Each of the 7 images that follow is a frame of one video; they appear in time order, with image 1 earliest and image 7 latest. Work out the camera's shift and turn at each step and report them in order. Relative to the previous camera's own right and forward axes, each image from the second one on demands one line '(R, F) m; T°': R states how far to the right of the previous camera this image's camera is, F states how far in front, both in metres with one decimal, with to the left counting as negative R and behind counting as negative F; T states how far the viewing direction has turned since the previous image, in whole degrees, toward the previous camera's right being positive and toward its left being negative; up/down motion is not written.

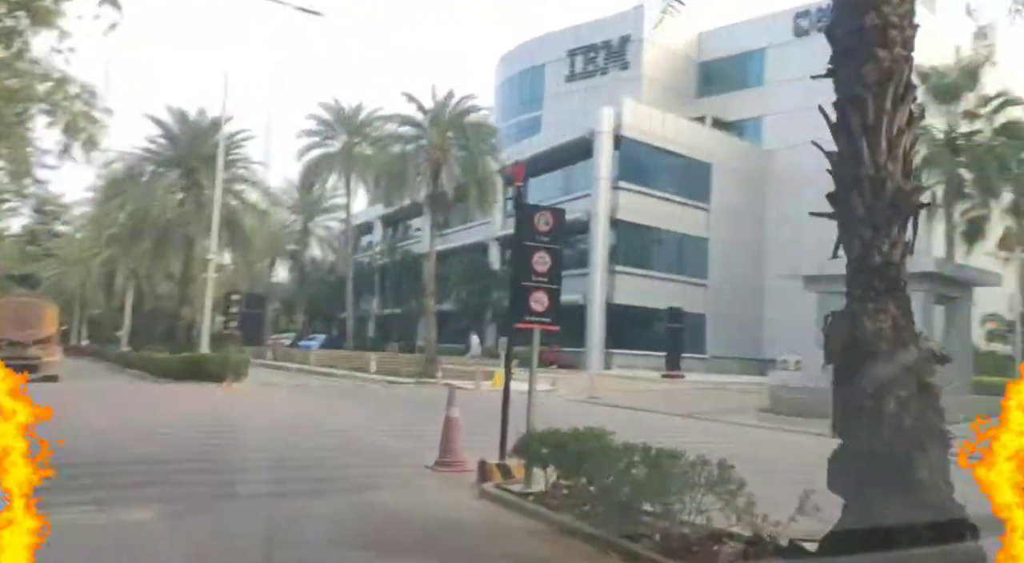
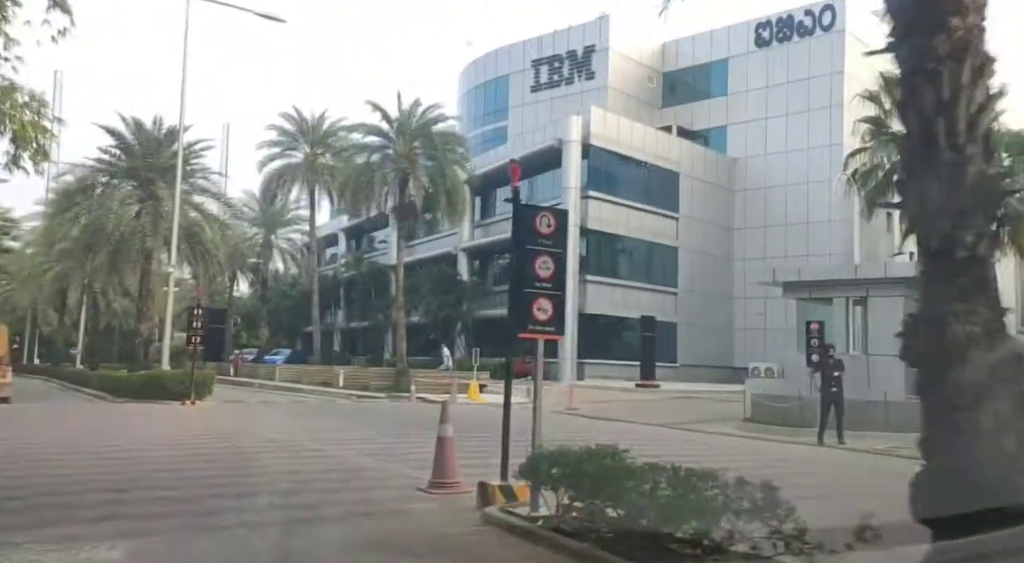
(-0.3, +0.4) m; +3°
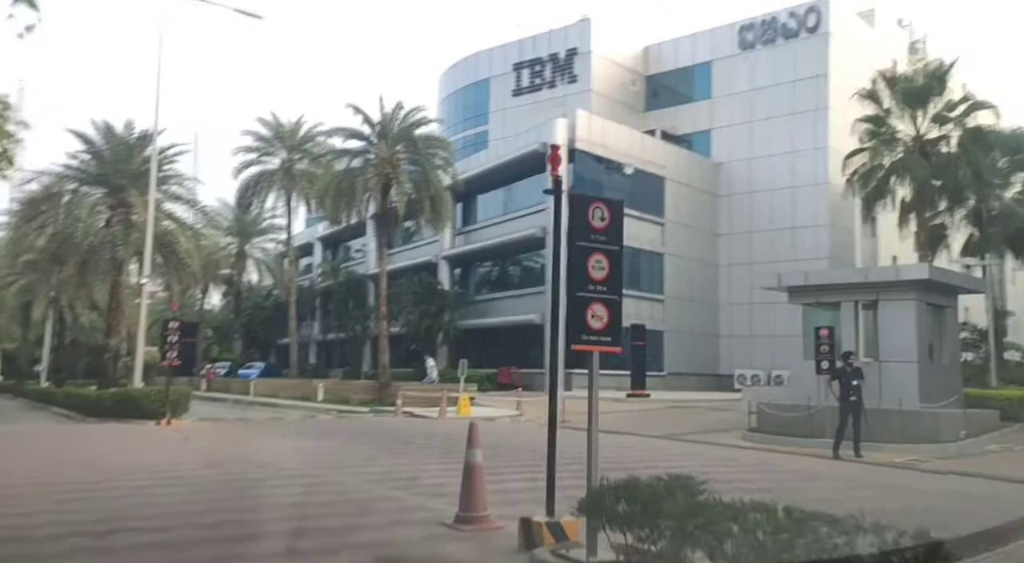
(-0.4, +0.7) m; +2°
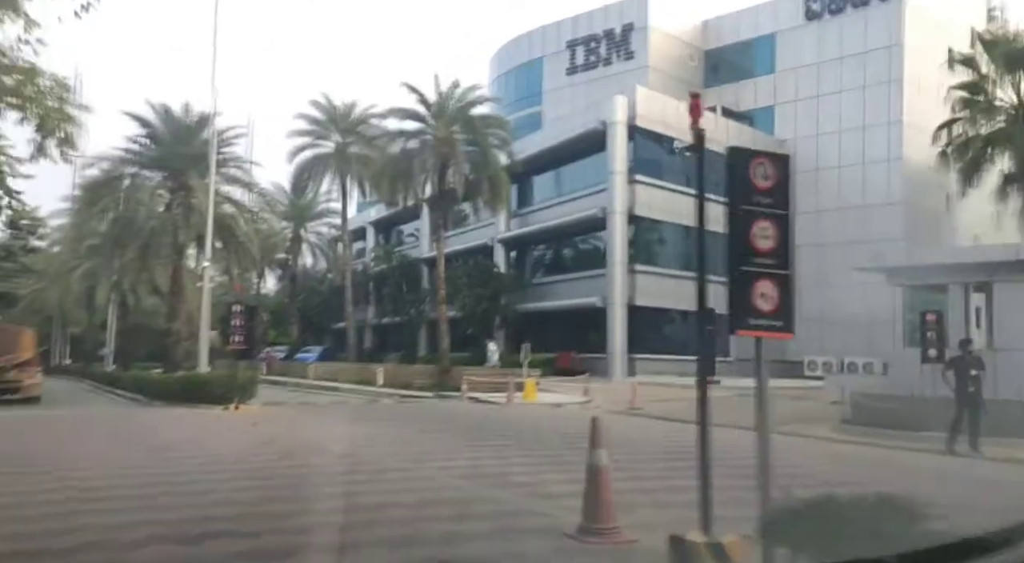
(-0.5, +0.7) m; -3°
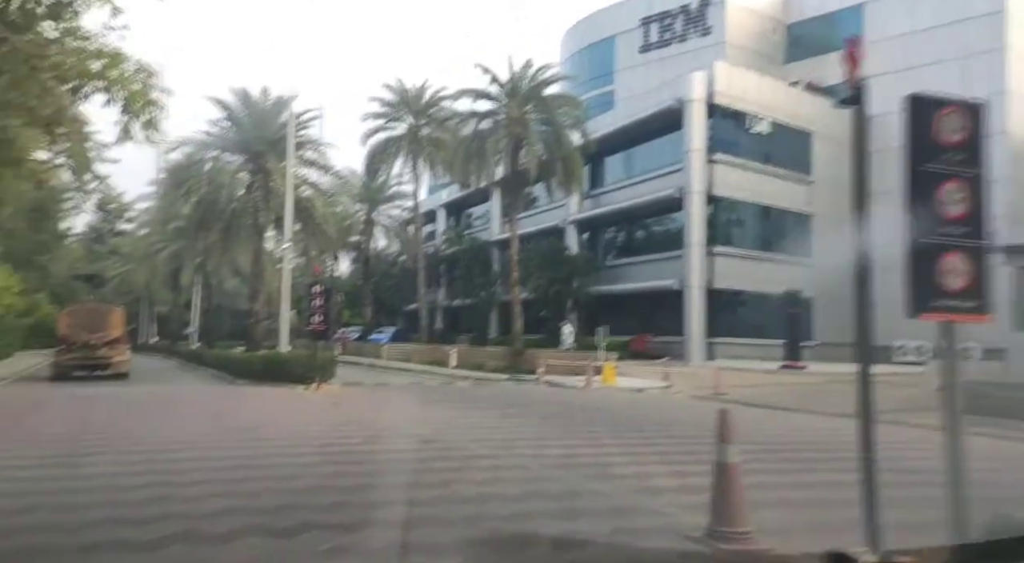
(-0.3, +0.4) m; -5°
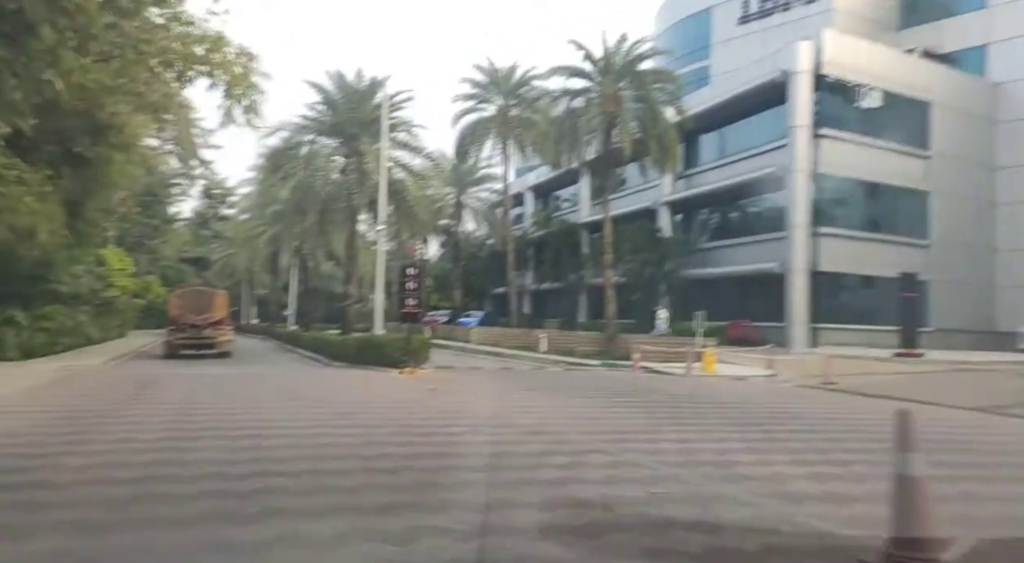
(-0.2, +0.5) m; -6°
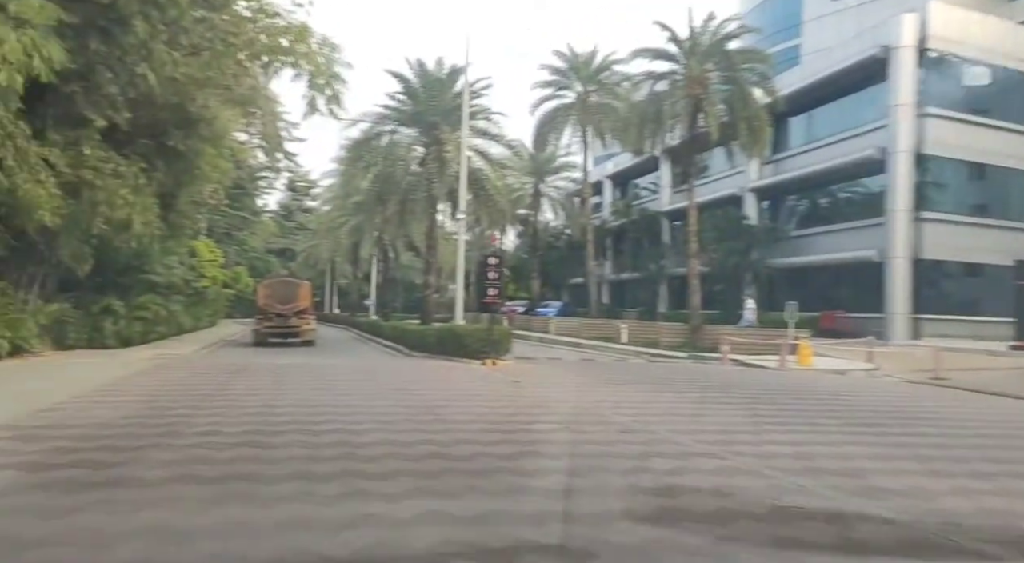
(-0.2, +0.4) m; -5°
